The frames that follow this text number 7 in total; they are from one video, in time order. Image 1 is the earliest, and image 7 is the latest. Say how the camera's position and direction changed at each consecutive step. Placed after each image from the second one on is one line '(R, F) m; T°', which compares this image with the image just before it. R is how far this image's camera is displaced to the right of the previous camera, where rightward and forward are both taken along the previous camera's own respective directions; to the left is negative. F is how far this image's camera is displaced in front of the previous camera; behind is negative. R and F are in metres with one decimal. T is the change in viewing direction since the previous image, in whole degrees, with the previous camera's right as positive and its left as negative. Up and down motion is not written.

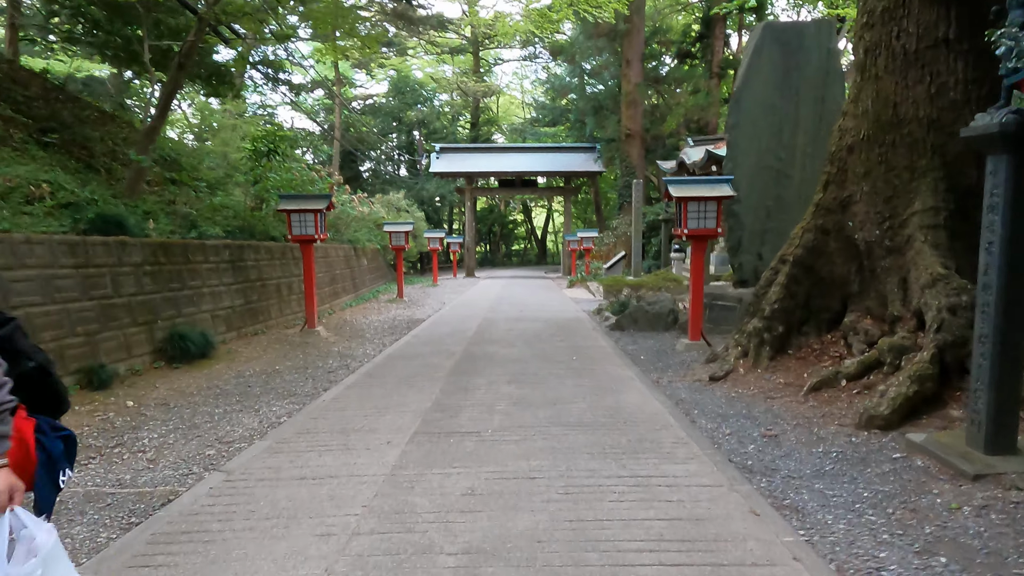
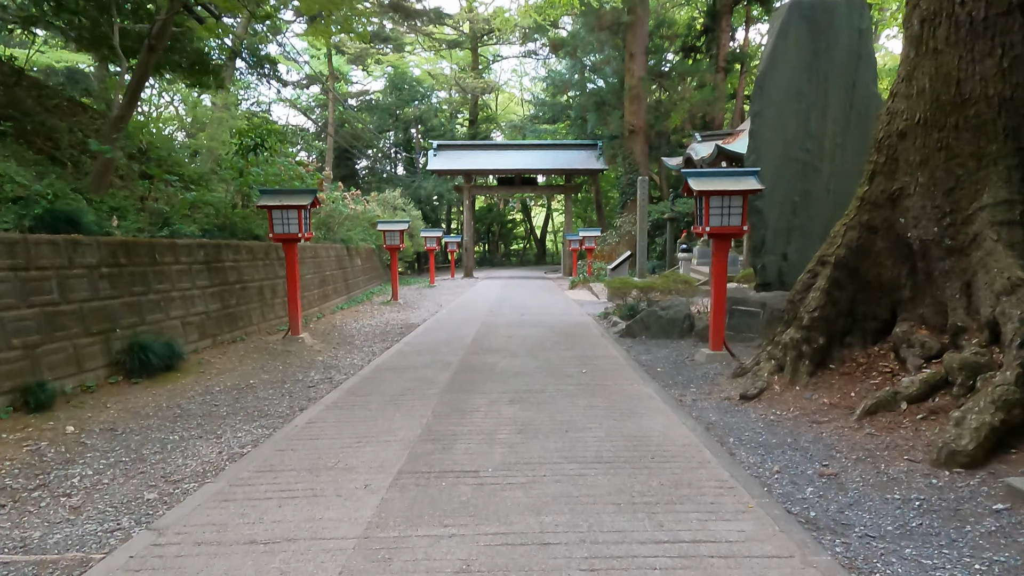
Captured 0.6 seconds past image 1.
(0.0, +0.6) m; 0°
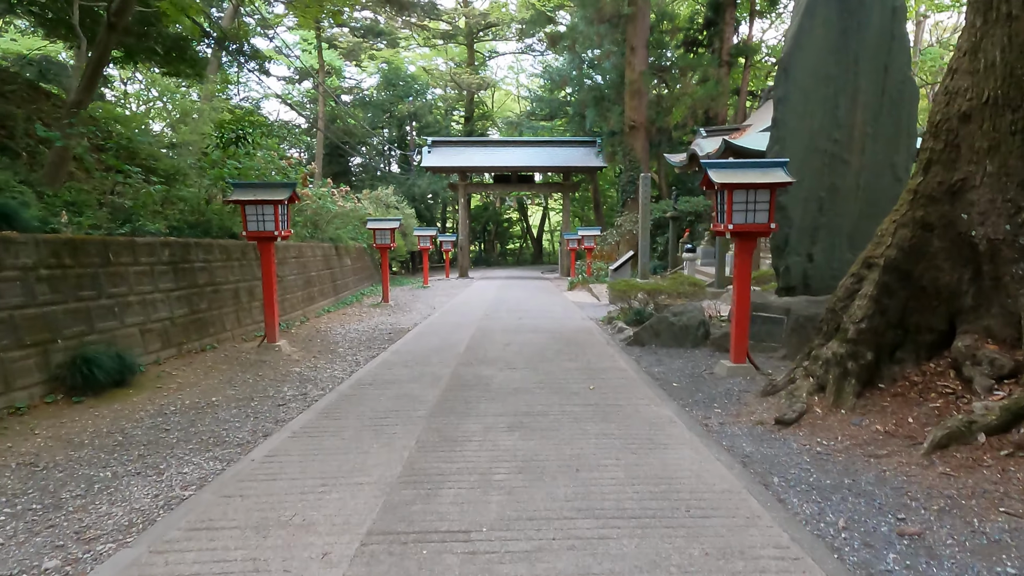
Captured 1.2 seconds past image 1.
(0.0, +0.6) m; 0°
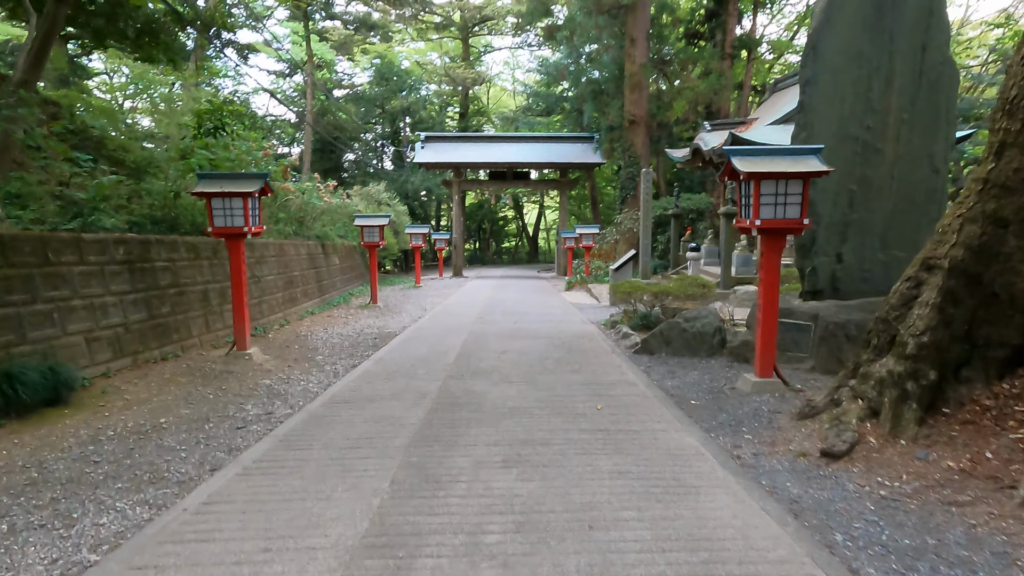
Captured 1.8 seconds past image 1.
(0.0, +0.6) m; 0°
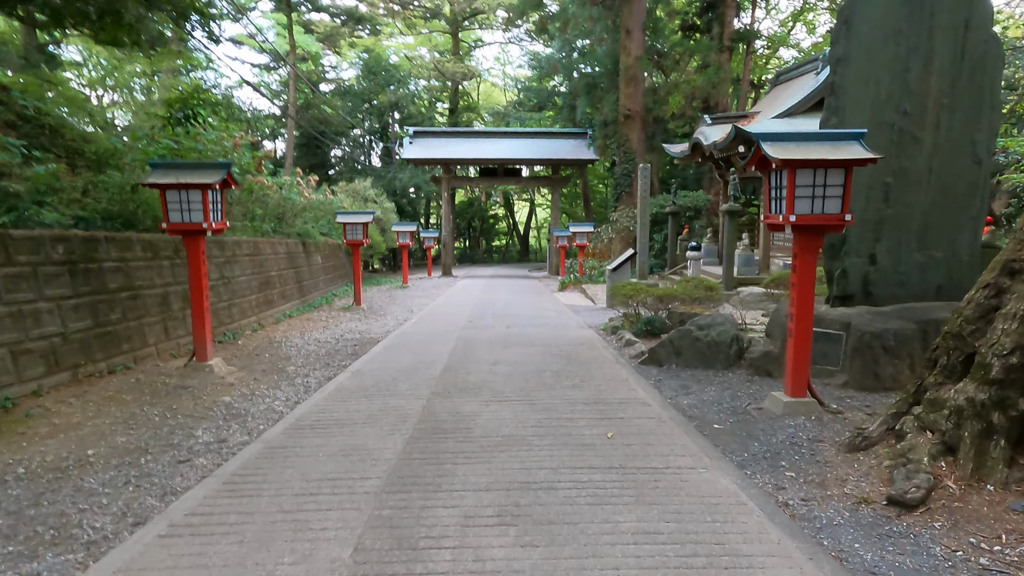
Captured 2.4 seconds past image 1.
(0.0, +0.6) m; +1°
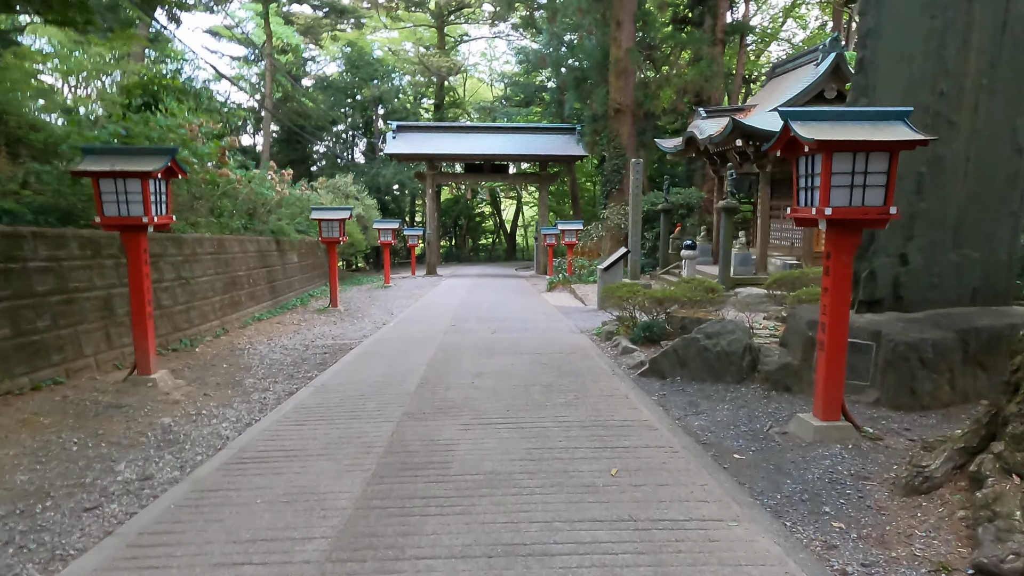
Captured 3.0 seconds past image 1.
(0.0, +0.6) m; +1°
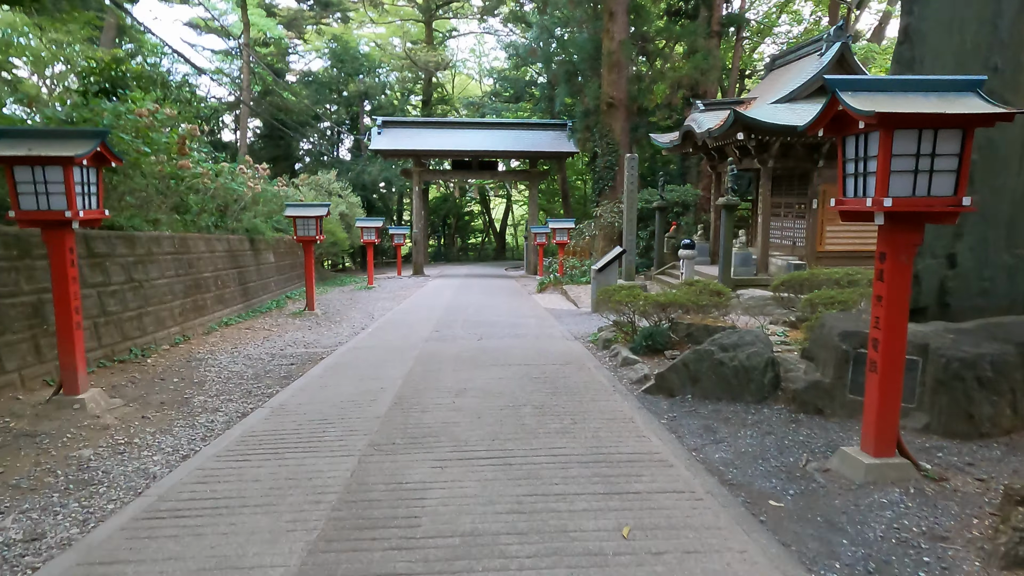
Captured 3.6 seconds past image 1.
(0.0, +0.6) m; +1°
